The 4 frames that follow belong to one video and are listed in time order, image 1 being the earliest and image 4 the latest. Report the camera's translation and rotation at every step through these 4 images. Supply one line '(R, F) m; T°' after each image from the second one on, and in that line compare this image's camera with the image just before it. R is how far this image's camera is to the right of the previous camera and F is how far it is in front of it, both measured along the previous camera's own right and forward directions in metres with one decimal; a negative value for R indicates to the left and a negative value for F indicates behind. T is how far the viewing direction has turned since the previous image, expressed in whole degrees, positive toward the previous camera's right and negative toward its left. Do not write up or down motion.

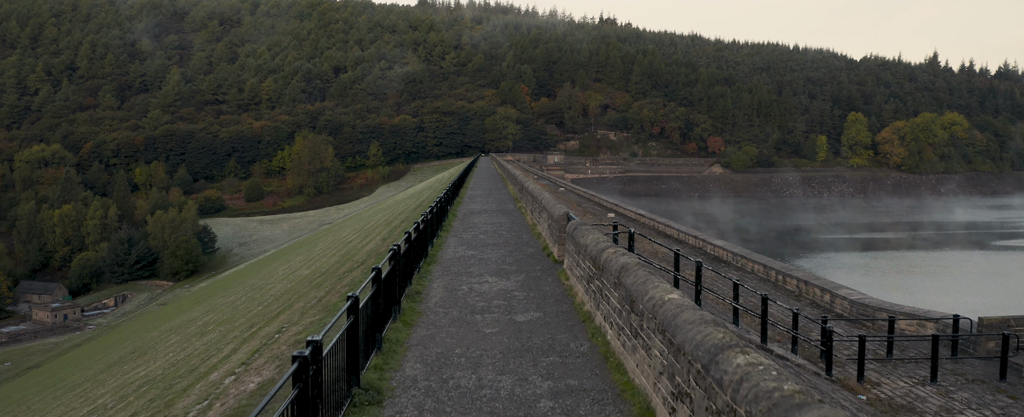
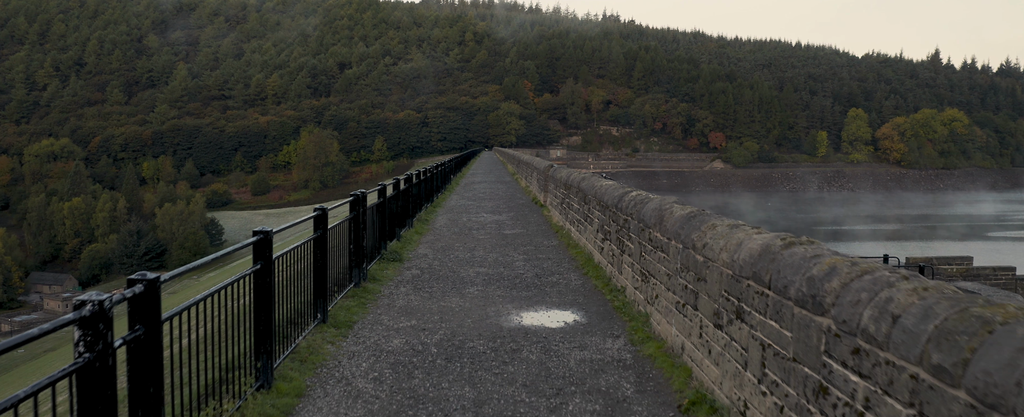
(+0.2, -2.0) m; 0°
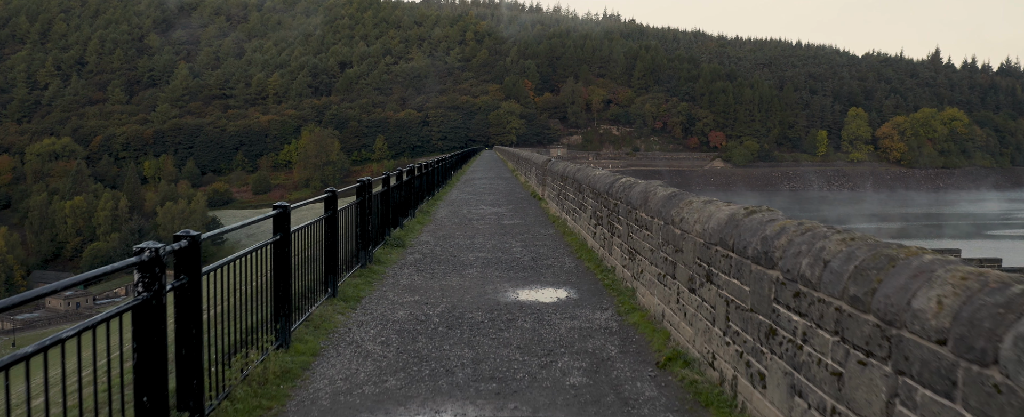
(0.0, -0.4) m; 0°
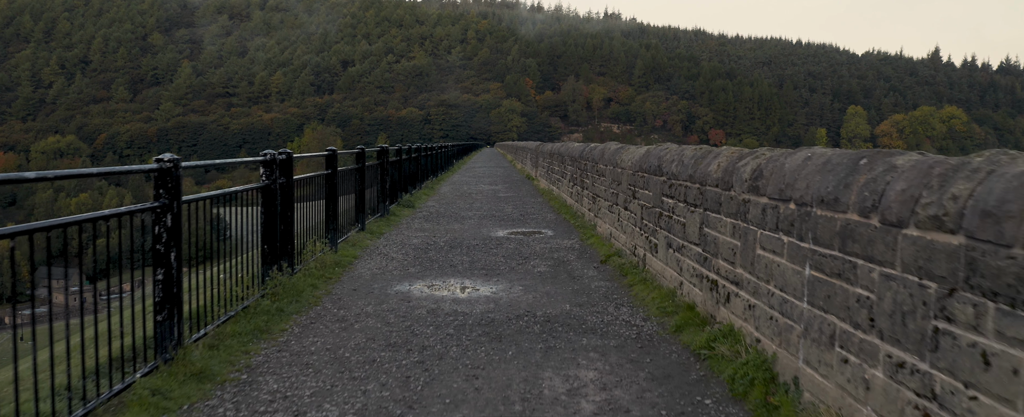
(+0.1, -1.4) m; 0°
